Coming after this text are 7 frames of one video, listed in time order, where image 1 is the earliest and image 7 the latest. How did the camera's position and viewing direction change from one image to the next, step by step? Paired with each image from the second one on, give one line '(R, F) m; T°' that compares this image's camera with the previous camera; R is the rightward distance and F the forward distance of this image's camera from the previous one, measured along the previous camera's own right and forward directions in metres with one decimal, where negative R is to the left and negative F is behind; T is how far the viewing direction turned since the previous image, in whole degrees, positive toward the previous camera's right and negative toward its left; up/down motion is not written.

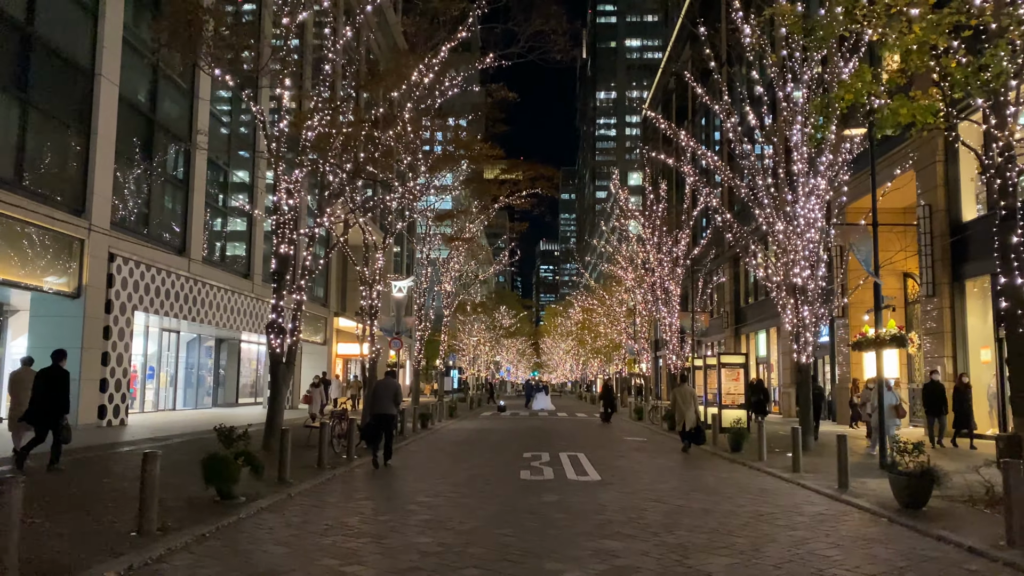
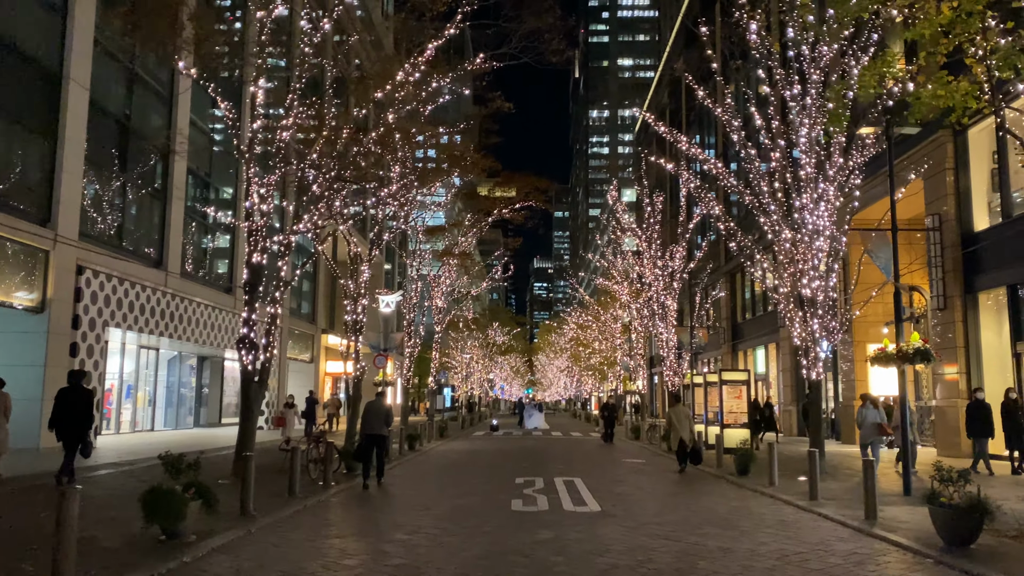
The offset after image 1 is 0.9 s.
(0.0, +1.1) m; 0°
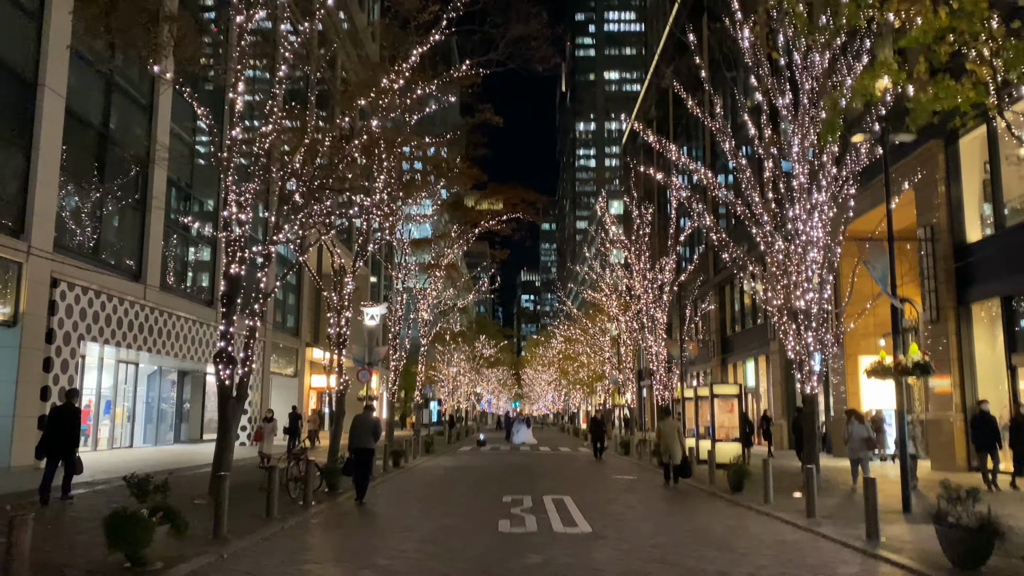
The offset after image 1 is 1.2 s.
(0.0, +0.4) m; +1°
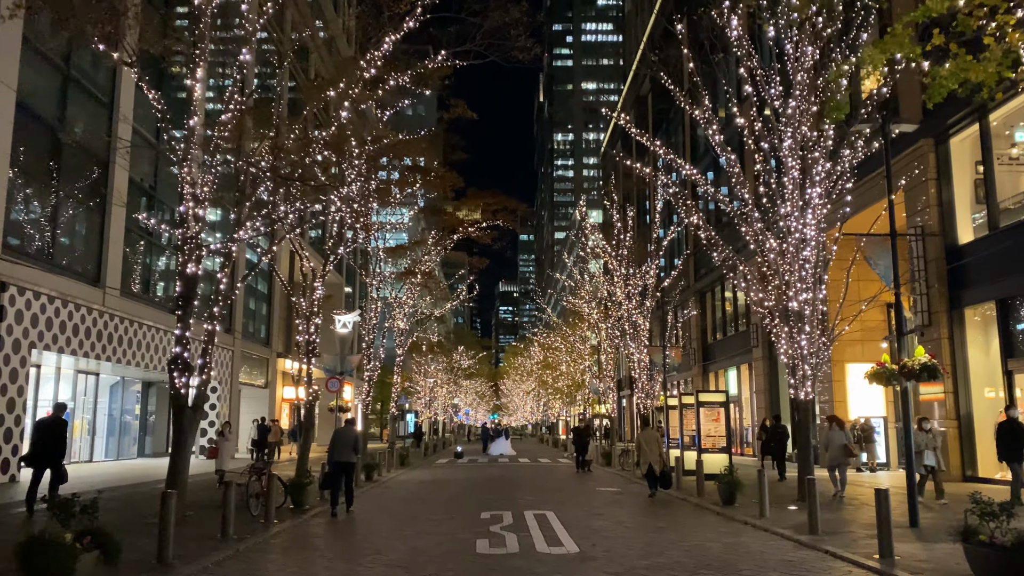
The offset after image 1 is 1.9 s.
(0.0, +0.9) m; +2°
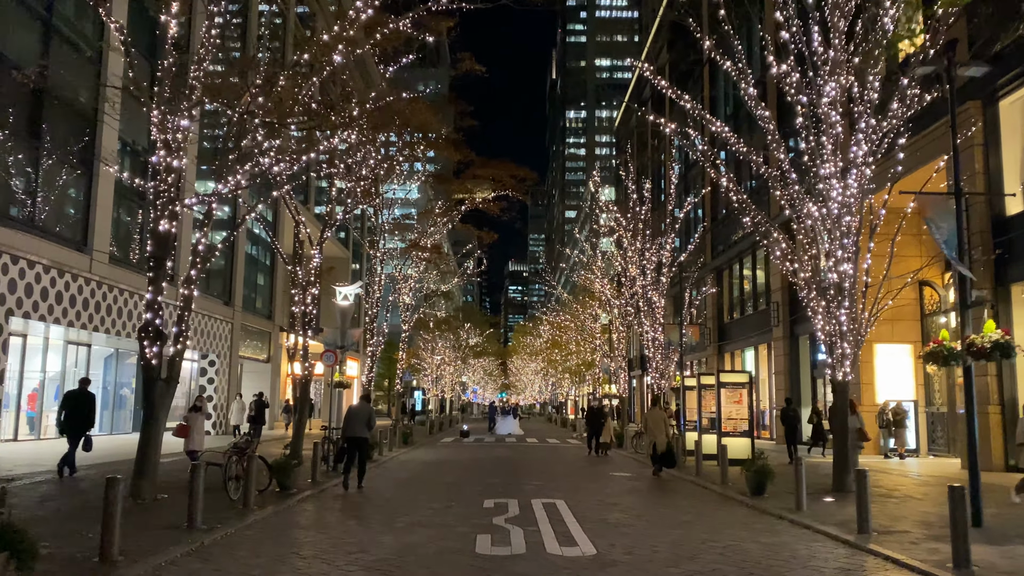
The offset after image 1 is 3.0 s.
(0.0, +1.3) m; -1°
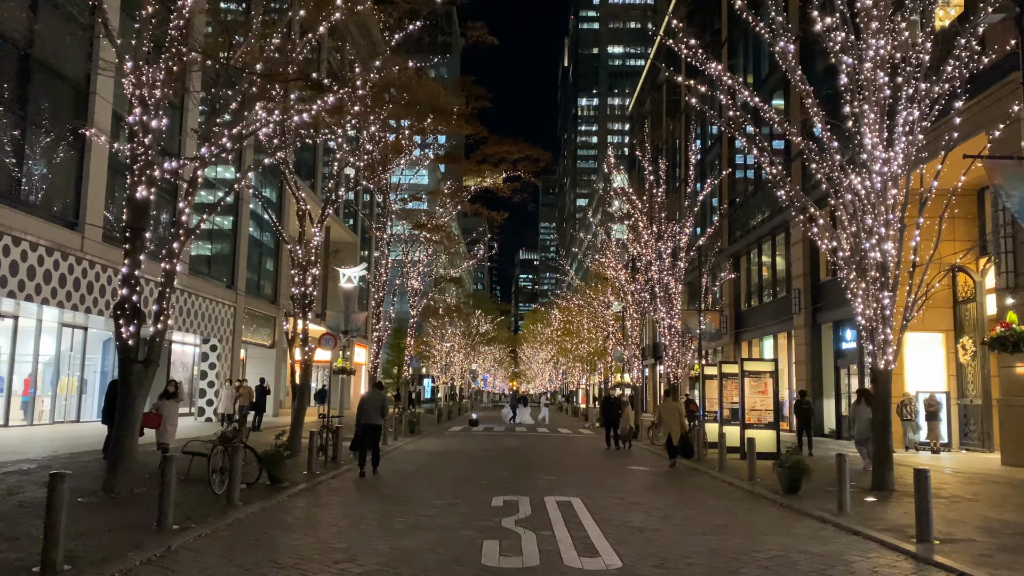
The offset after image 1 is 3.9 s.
(0.0, +1.1) m; -1°
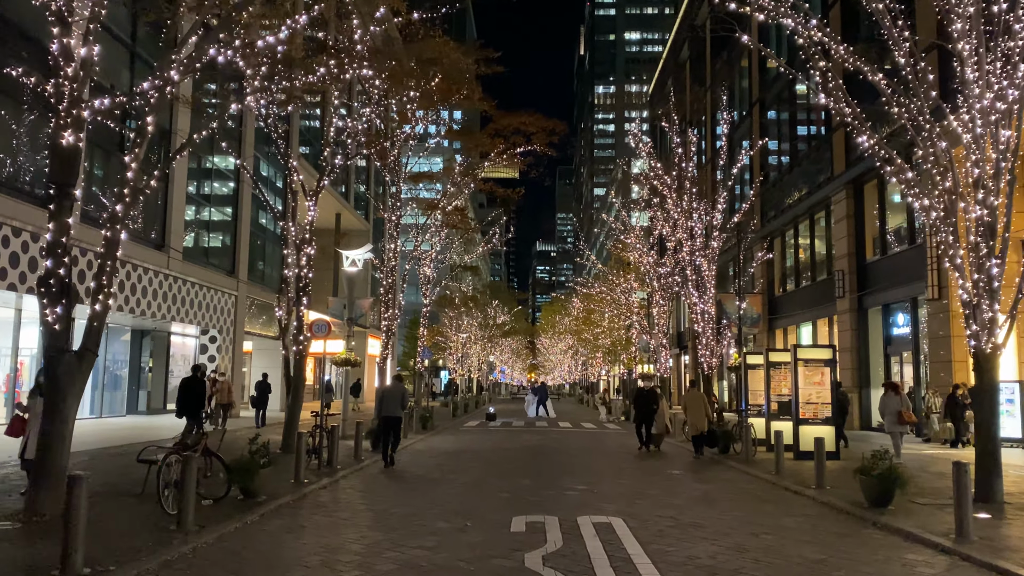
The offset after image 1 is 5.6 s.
(0.0, +2.1) m; -1°
